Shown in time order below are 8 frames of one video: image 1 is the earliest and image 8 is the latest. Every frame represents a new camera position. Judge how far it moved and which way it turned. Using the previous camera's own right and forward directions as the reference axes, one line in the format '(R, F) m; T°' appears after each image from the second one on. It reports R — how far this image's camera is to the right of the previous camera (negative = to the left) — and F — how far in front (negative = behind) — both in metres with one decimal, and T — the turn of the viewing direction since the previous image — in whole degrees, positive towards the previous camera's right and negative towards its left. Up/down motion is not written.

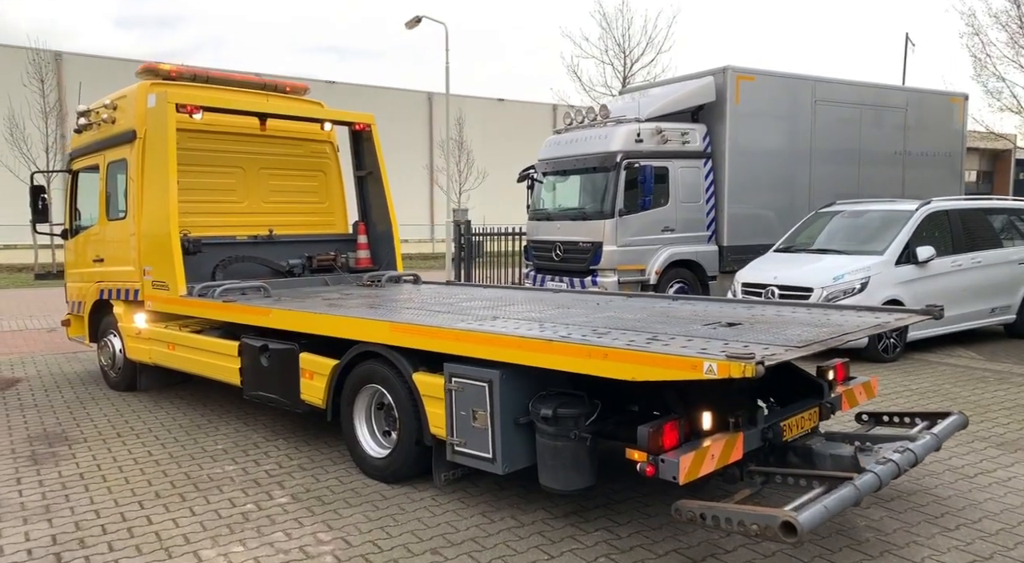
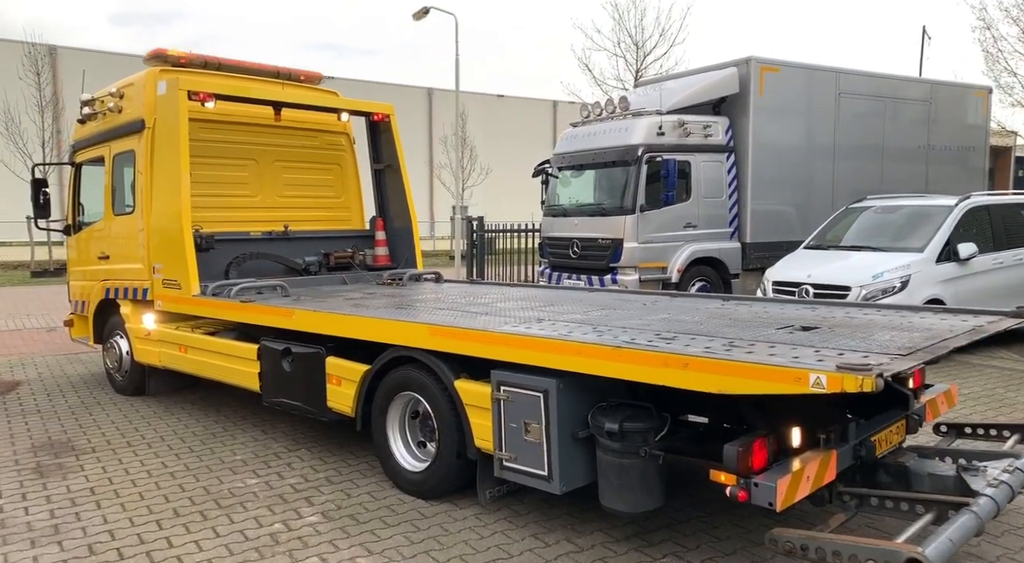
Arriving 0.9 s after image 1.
(-0.3, +0.4) m; 0°
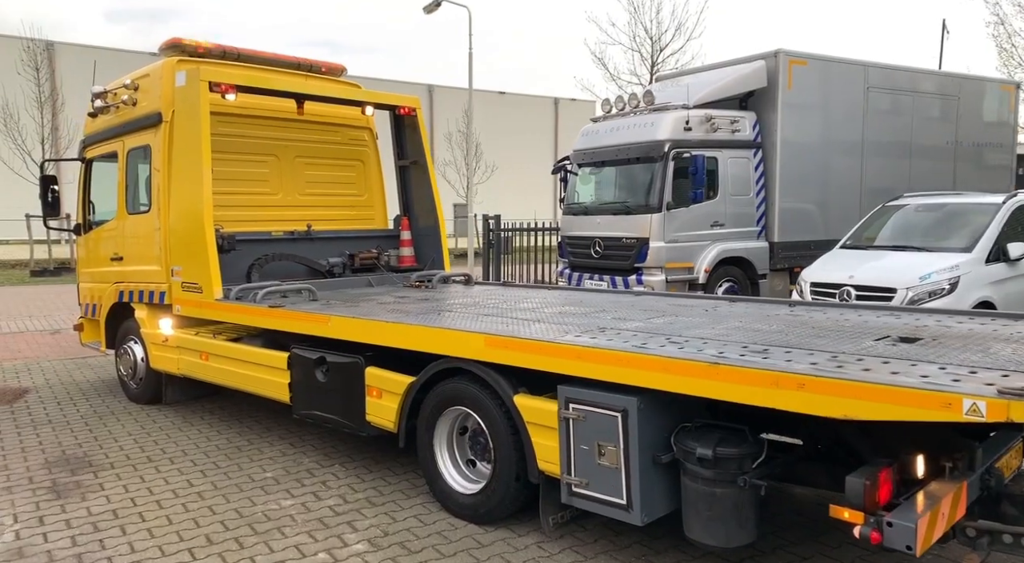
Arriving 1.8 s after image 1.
(-0.3, +0.4) m; 0°
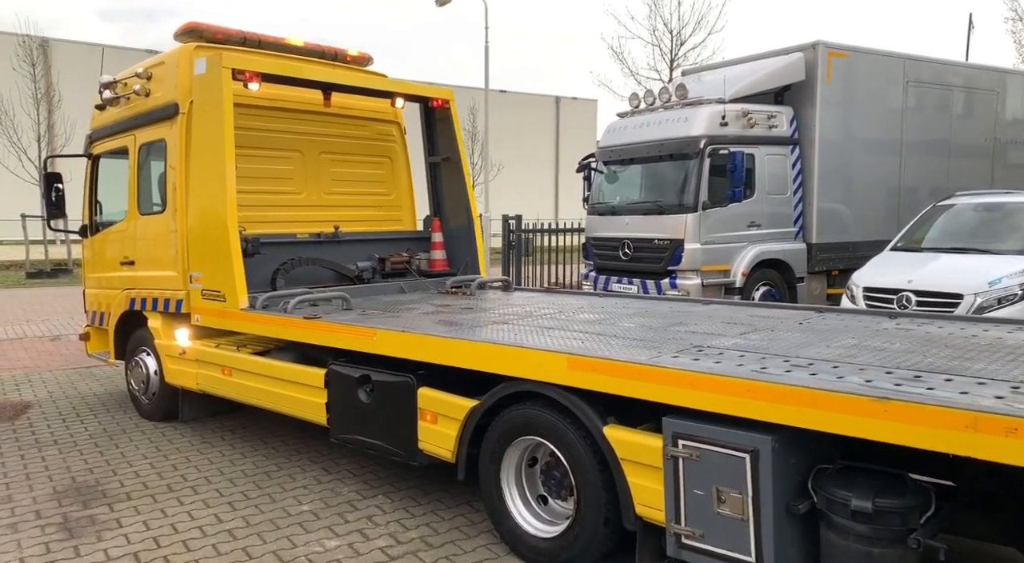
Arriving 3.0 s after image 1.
(-0.4, +0.6) m; 0°
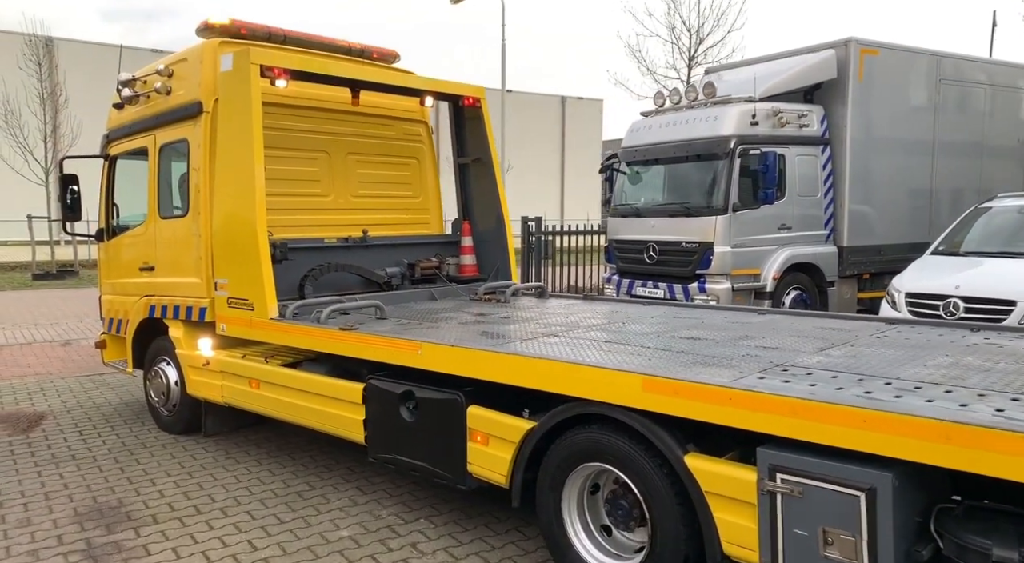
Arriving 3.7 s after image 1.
(-0.3, +0.3) m; 0°
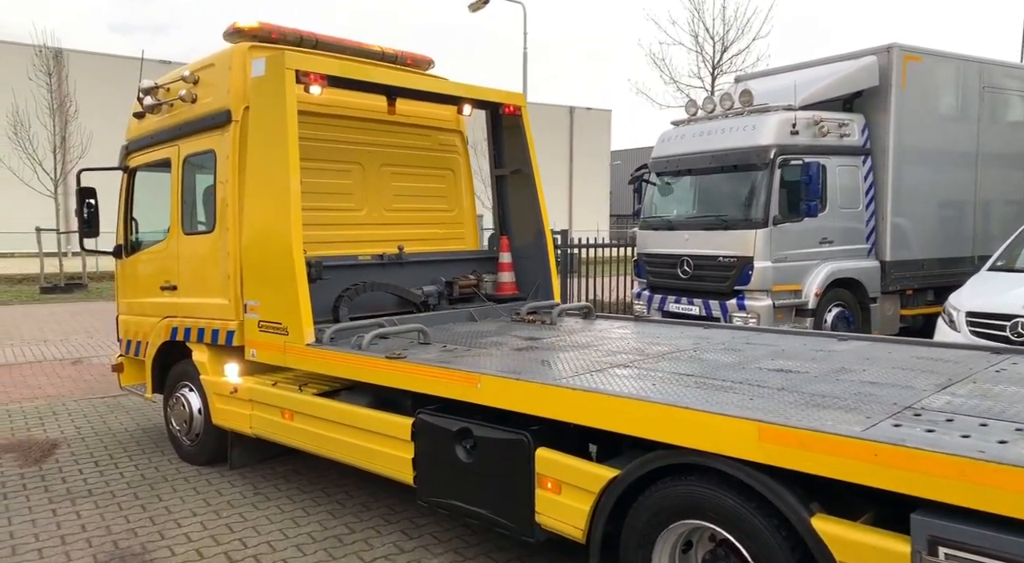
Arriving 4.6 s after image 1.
(-0.3, +0.4) m; 0°
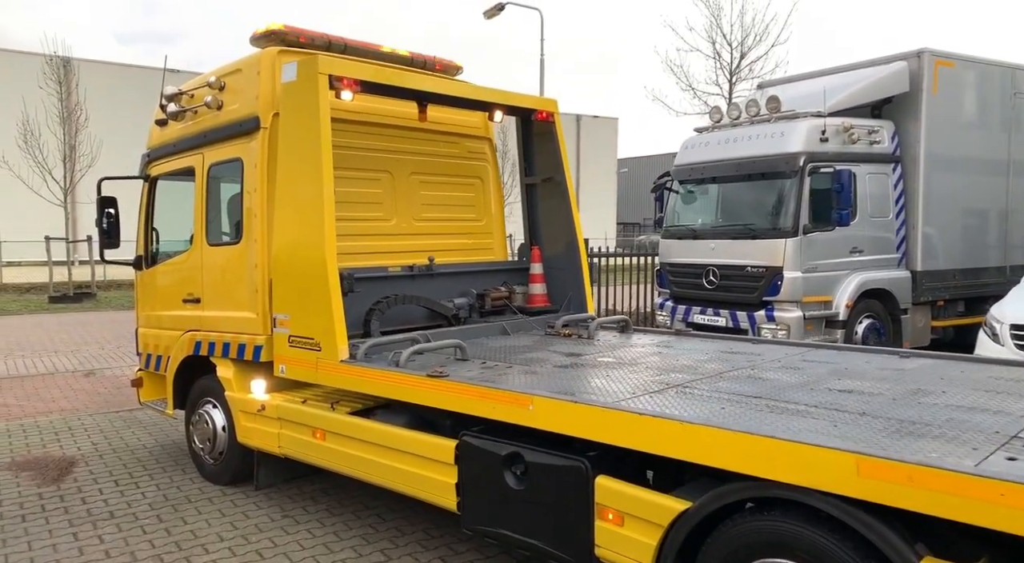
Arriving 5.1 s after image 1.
(-0.2, +0.2) m; 0°
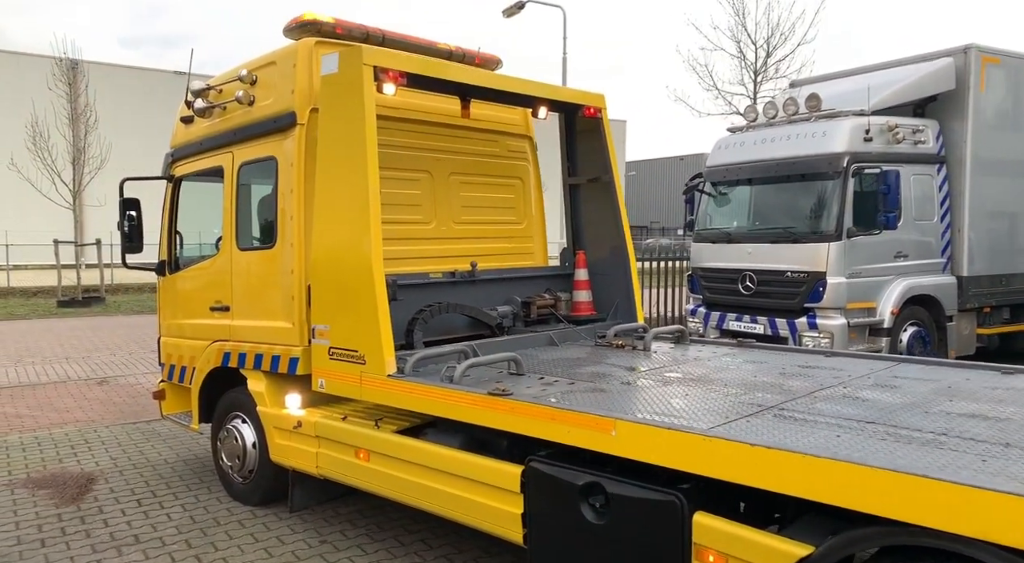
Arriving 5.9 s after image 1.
(-0.3, +0.4) m; 0°
